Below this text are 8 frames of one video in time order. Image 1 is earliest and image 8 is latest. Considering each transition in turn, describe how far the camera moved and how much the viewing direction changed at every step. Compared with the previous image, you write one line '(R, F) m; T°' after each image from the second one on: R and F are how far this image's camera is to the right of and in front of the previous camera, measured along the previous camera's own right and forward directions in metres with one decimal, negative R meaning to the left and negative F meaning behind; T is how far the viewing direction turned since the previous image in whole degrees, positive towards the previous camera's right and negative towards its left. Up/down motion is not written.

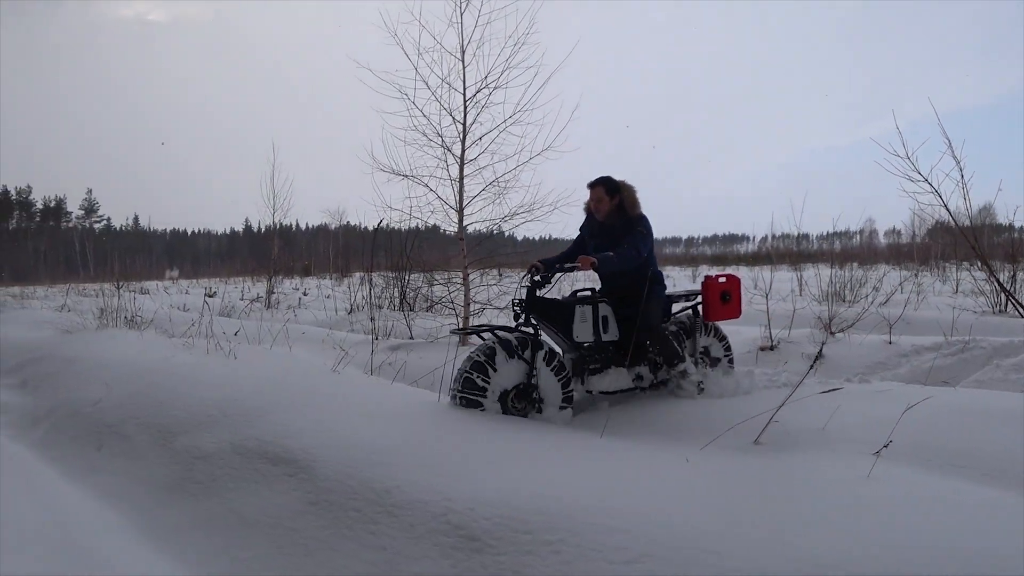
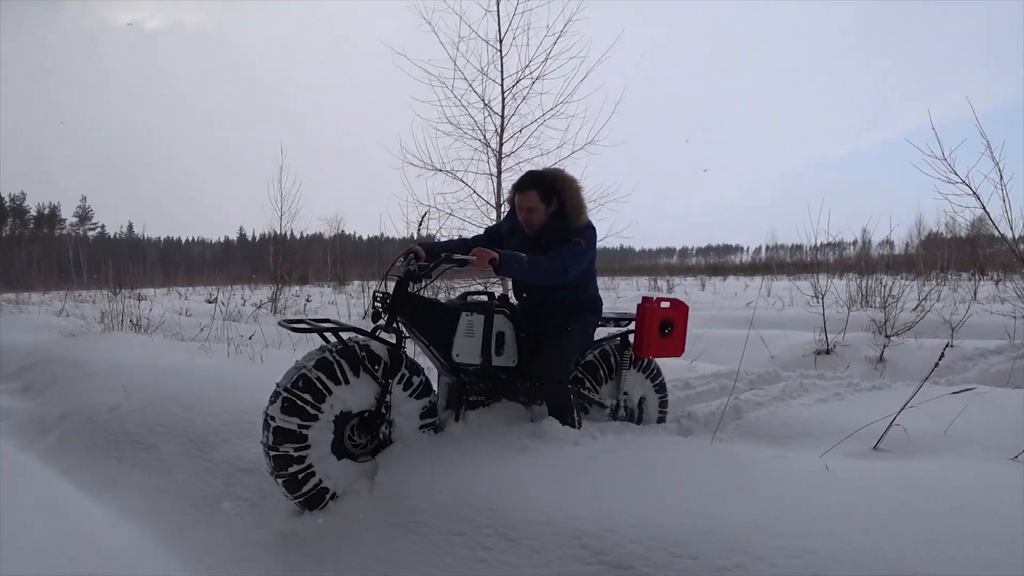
(-0.3, +0.3) m; +1°
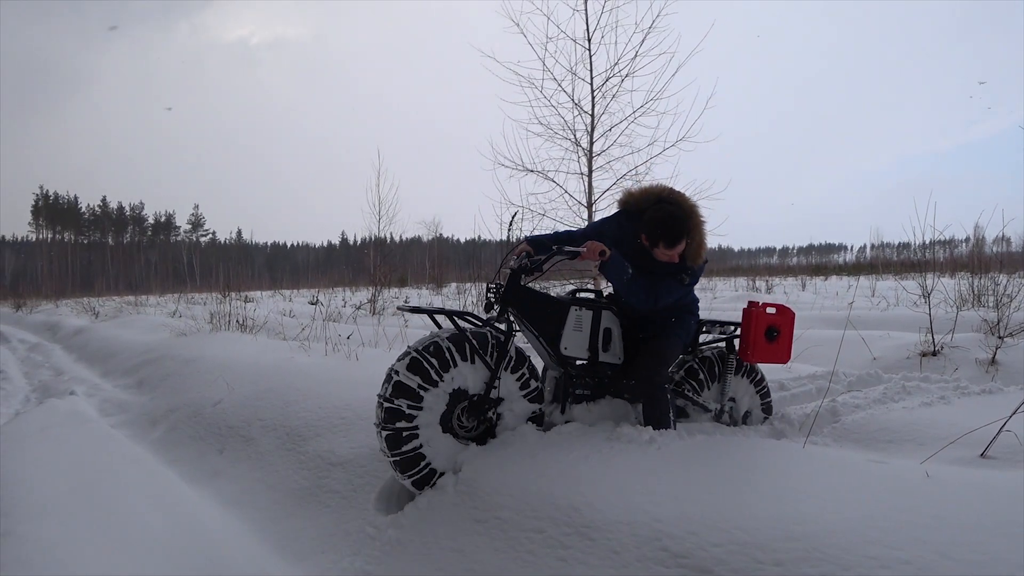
(0.0, 0.0) m; -8°
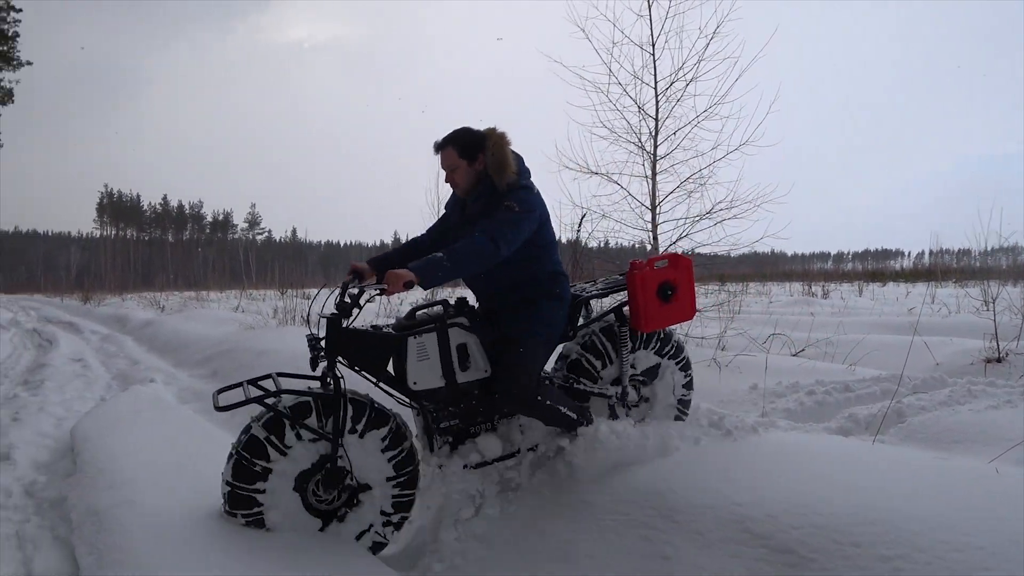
(-0.1, -0.2) m; -4°
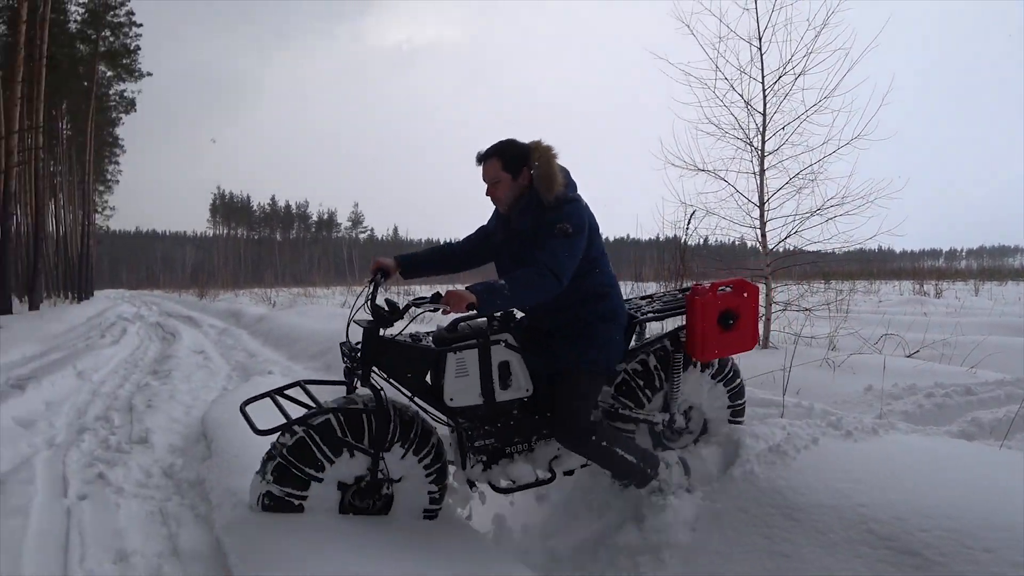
(-0.1, -0.2) m; -8°
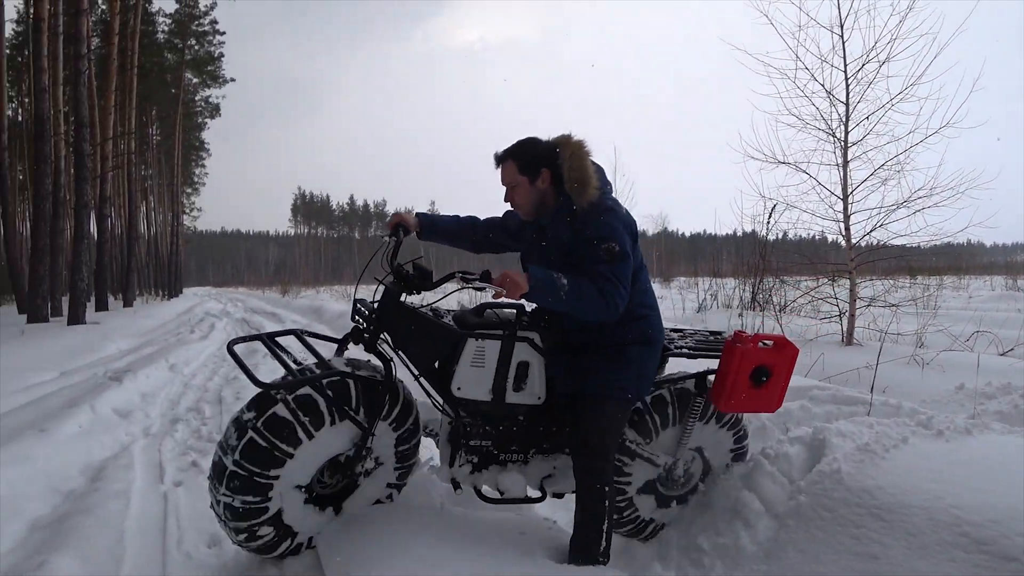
(-0.1, -0.2) m; -7°
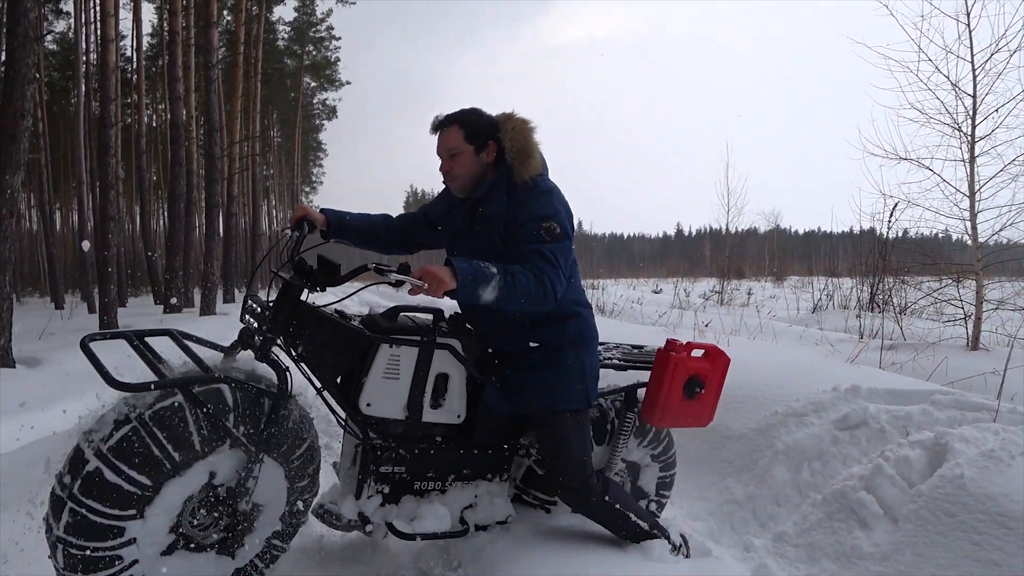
(-0.1, -0.5) m; -10°
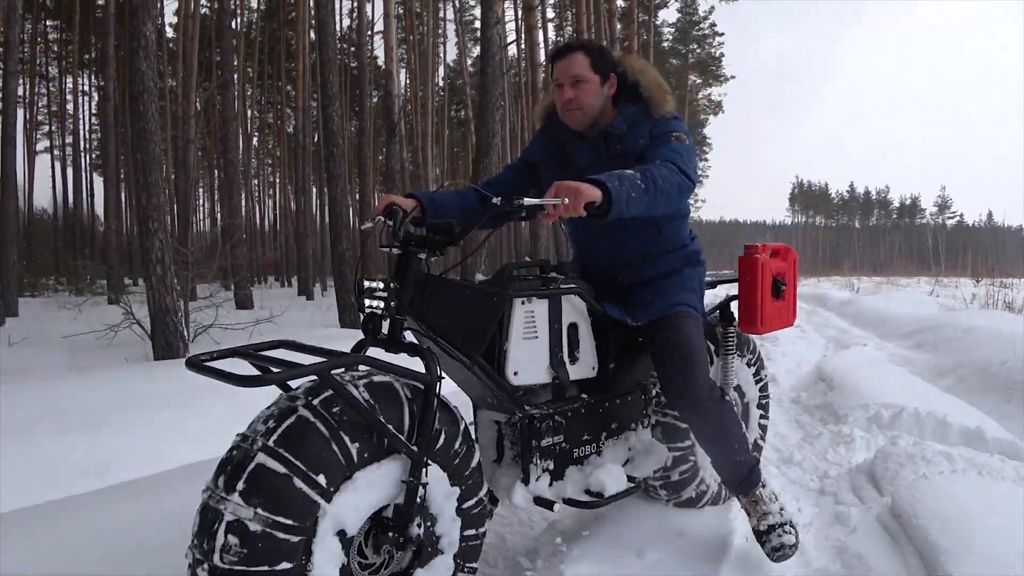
(-0.2, -3.6) m; -32°
